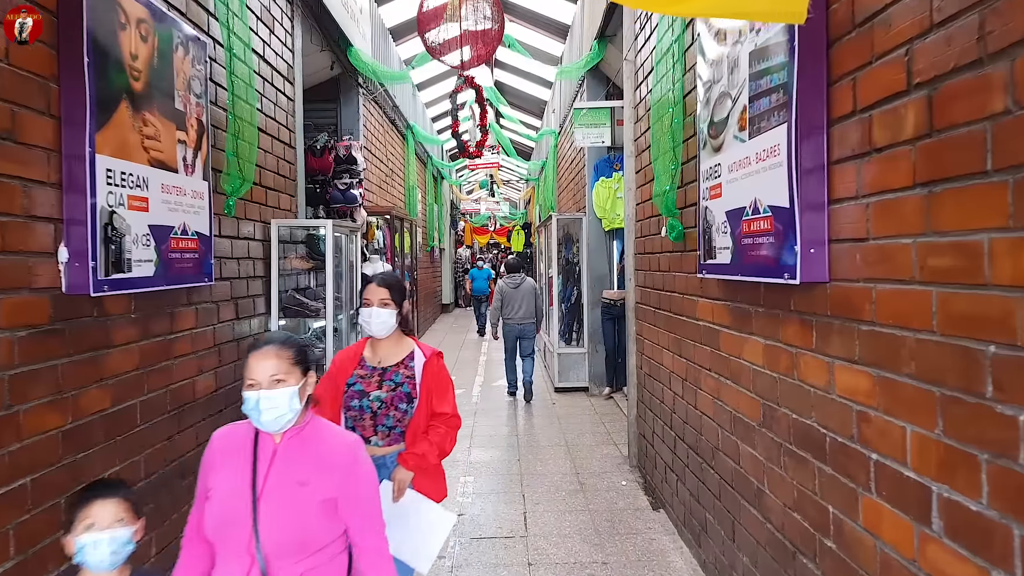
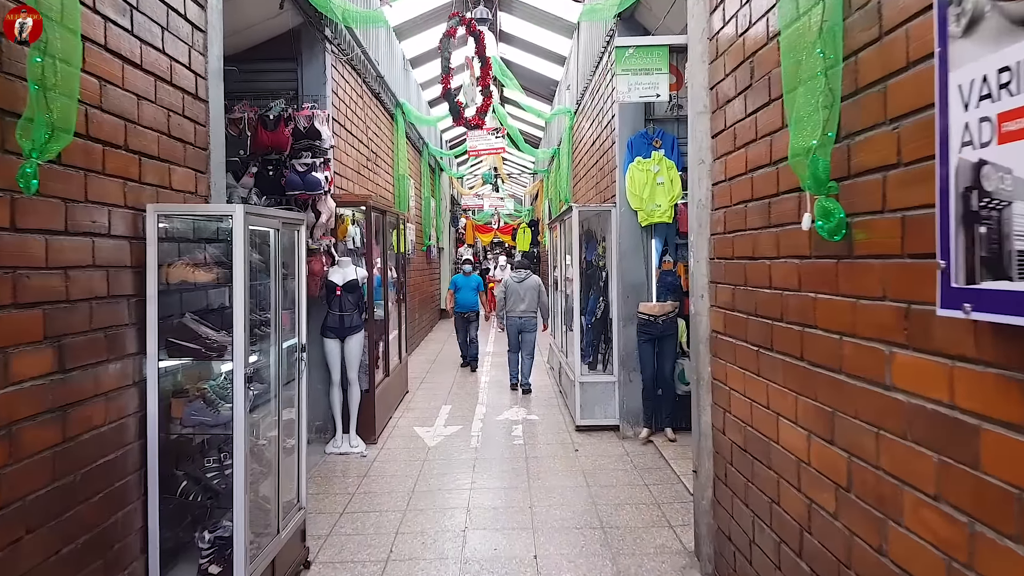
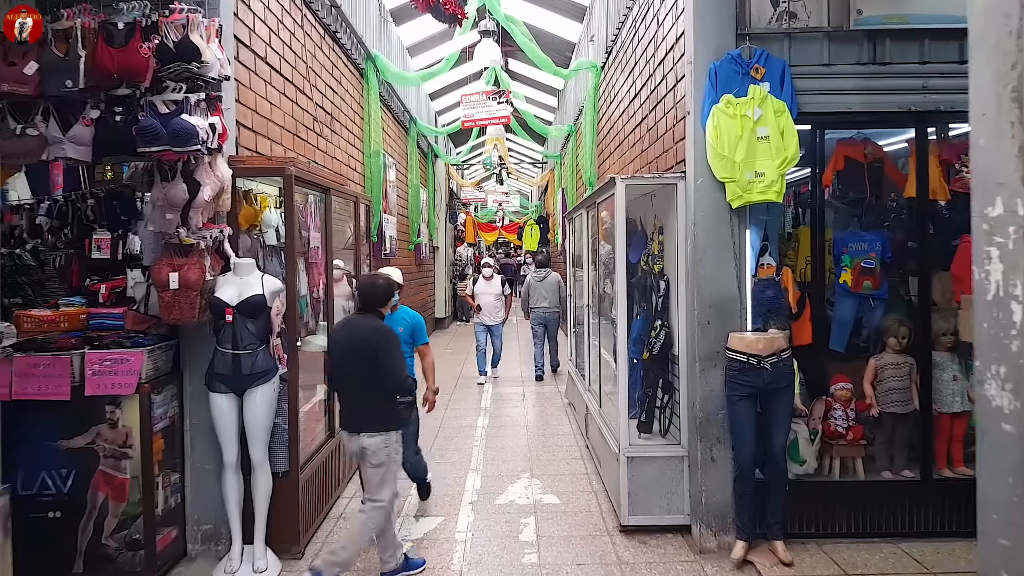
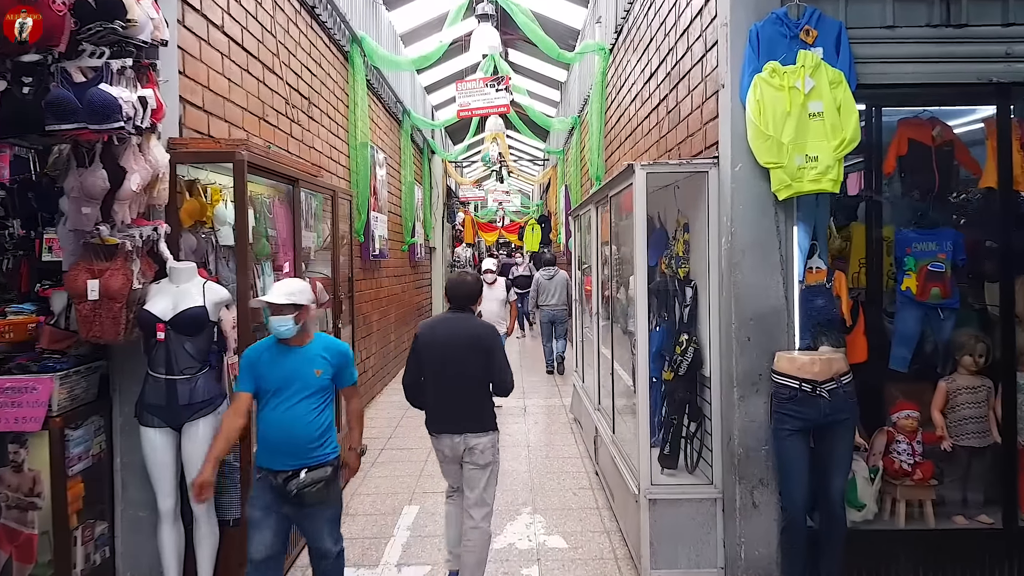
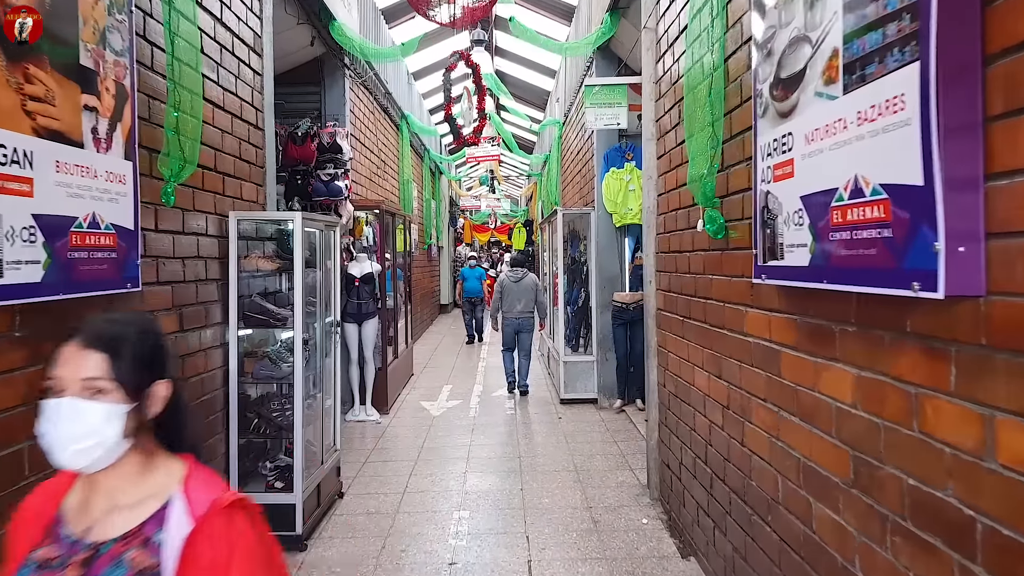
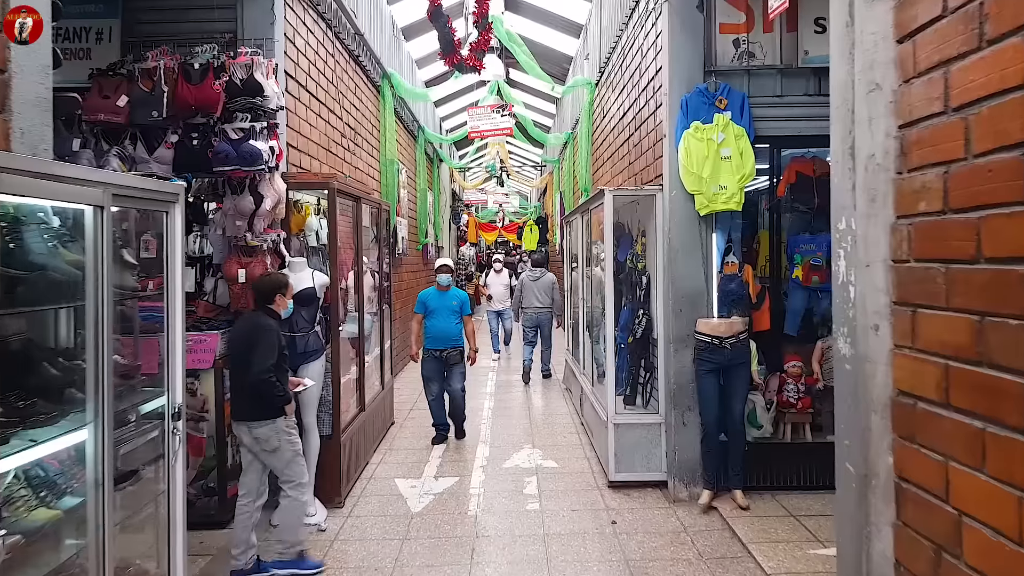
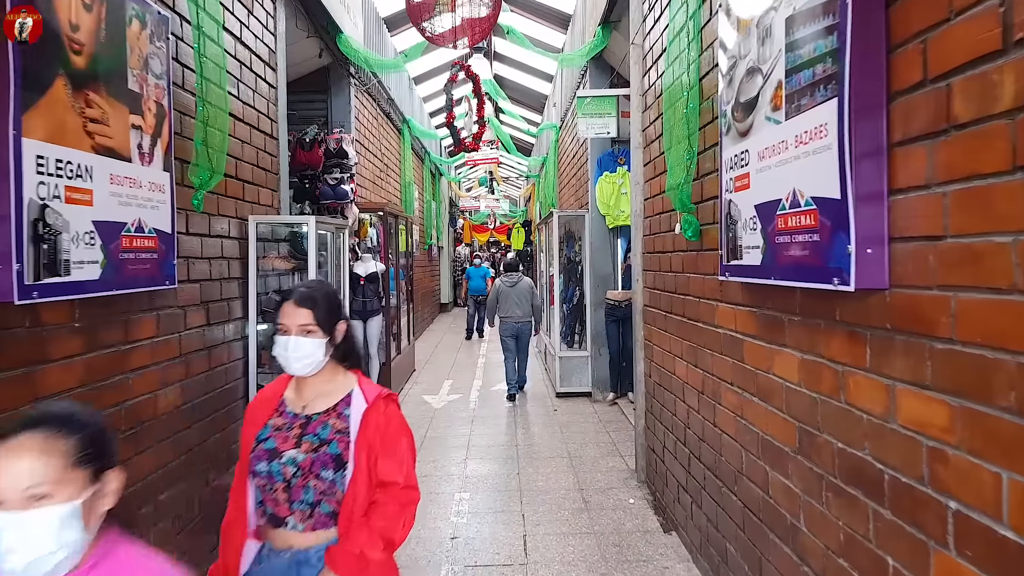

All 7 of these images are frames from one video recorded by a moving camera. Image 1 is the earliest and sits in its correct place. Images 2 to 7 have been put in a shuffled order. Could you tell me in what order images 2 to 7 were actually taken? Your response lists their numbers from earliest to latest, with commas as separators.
7, 5, 2, 6, 3, 4
